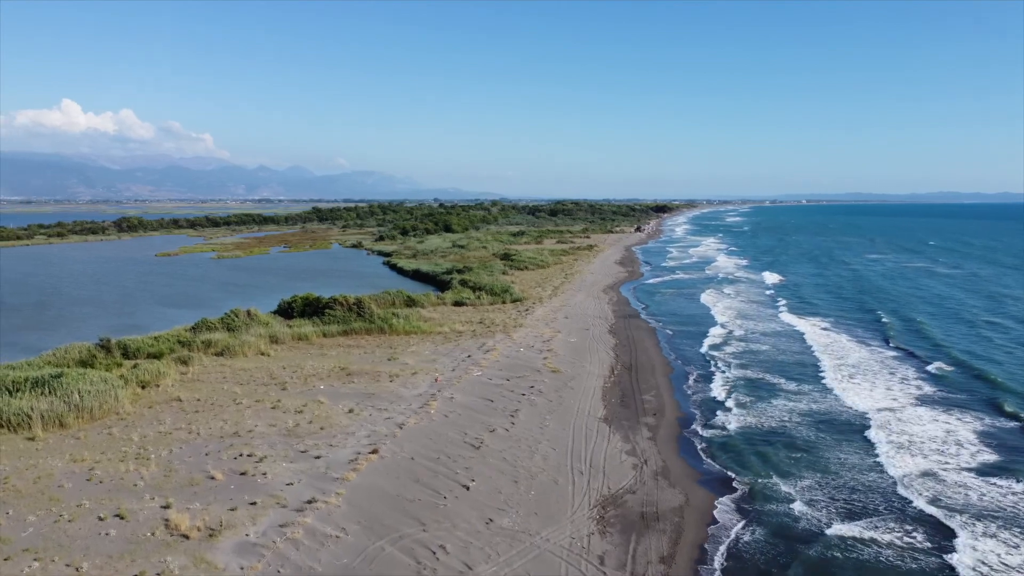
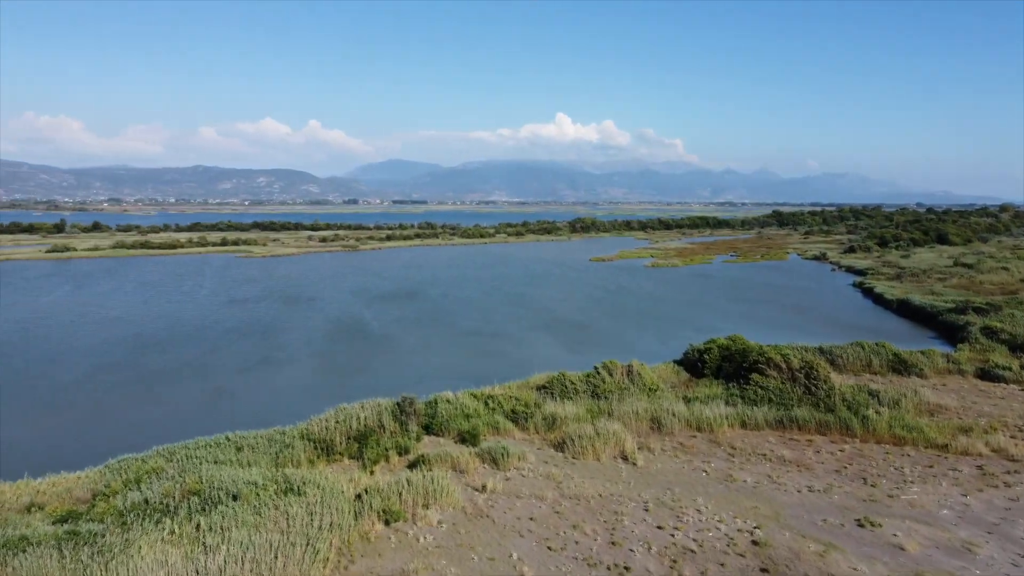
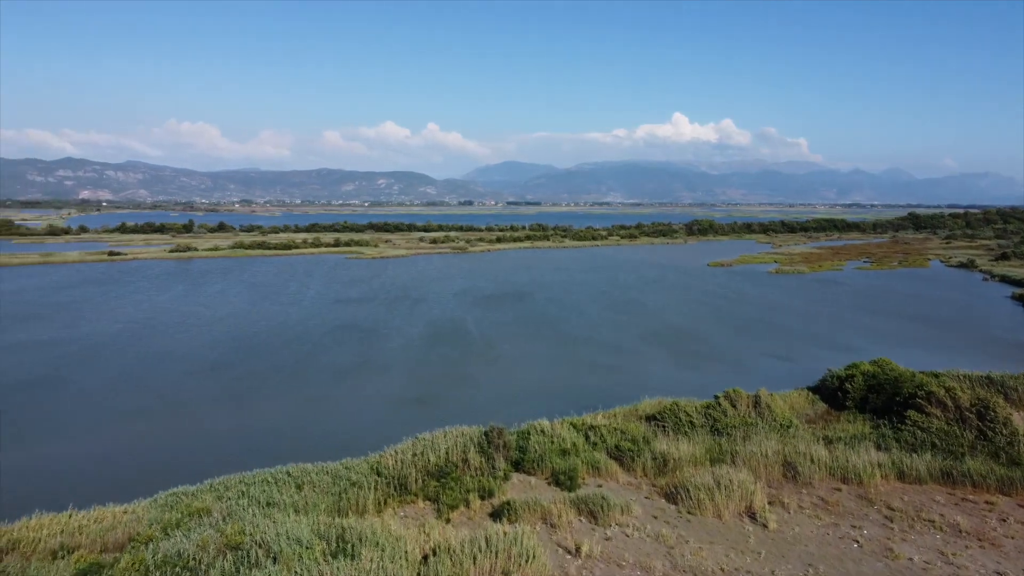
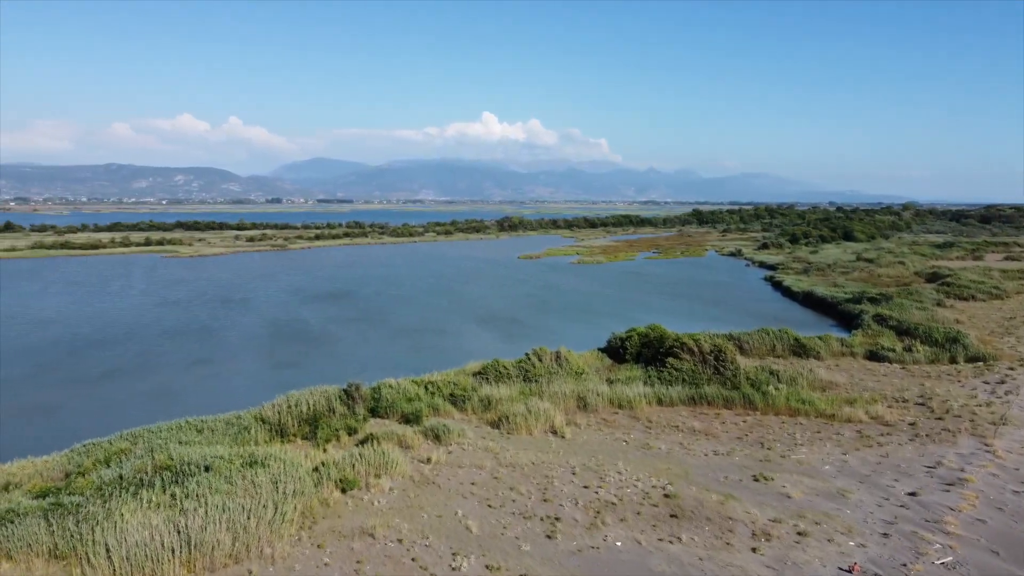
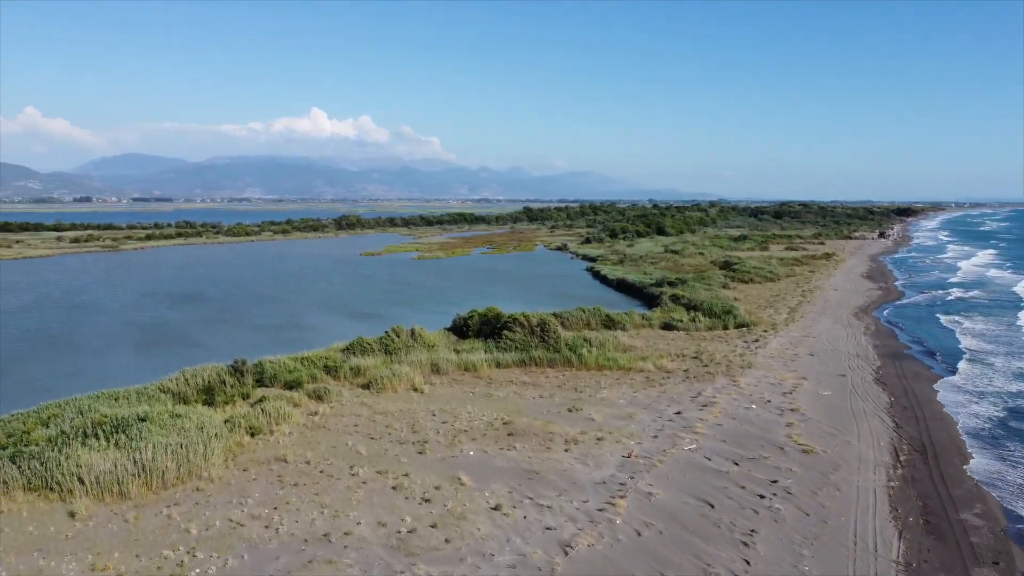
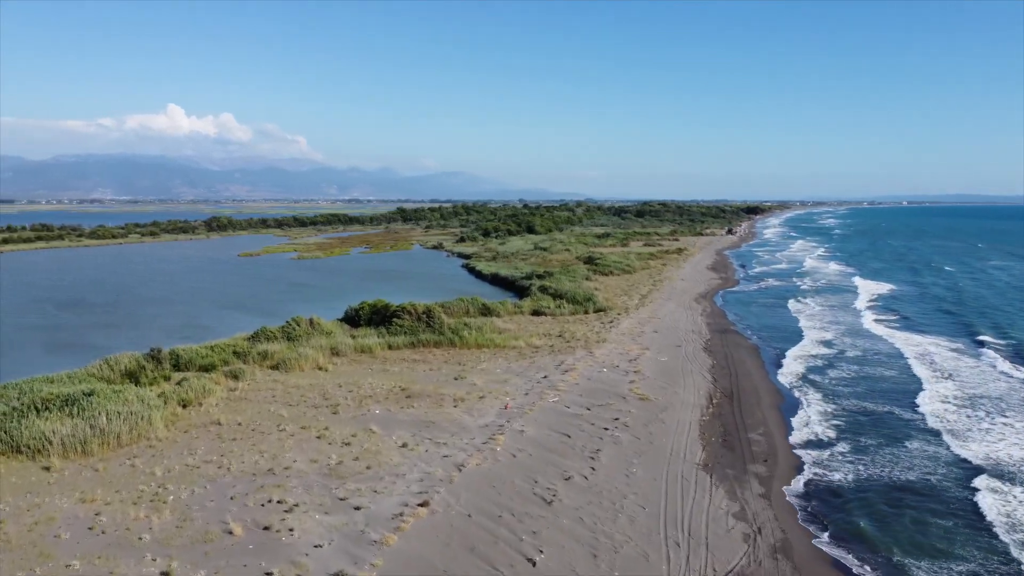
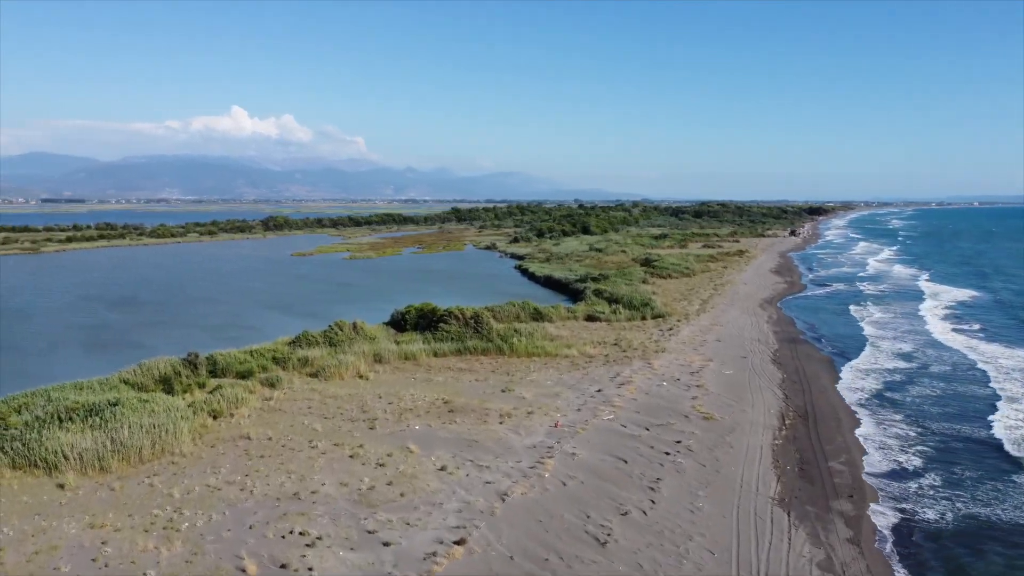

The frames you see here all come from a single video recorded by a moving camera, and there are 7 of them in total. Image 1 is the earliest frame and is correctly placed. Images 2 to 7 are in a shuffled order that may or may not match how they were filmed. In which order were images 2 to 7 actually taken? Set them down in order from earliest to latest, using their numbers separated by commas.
6, 7, 5, 4, 2, 3
